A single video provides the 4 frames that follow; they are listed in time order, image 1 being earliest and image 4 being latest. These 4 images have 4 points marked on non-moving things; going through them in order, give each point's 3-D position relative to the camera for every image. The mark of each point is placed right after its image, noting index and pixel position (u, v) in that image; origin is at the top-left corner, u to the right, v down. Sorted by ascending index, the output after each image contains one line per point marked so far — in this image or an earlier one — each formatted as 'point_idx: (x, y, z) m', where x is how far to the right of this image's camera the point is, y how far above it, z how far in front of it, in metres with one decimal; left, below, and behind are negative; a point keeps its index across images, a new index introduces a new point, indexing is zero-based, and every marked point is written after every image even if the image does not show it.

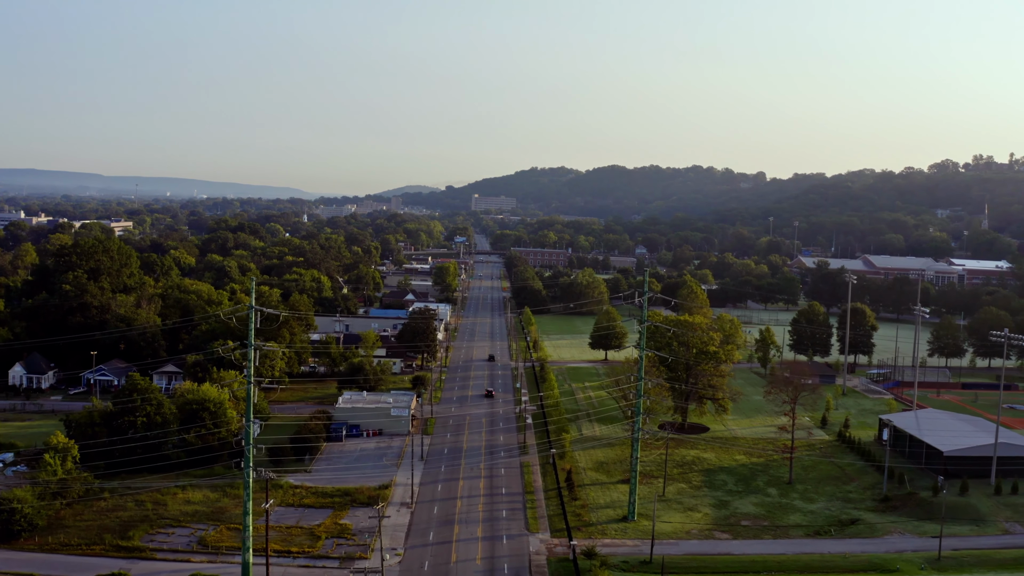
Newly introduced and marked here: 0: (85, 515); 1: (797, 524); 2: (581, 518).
0: (-10.9, -5.8, +19.0) m
1: (+7.6, -6.3, +19.8) m
2: (+1.8, -6.0, +19.3) m
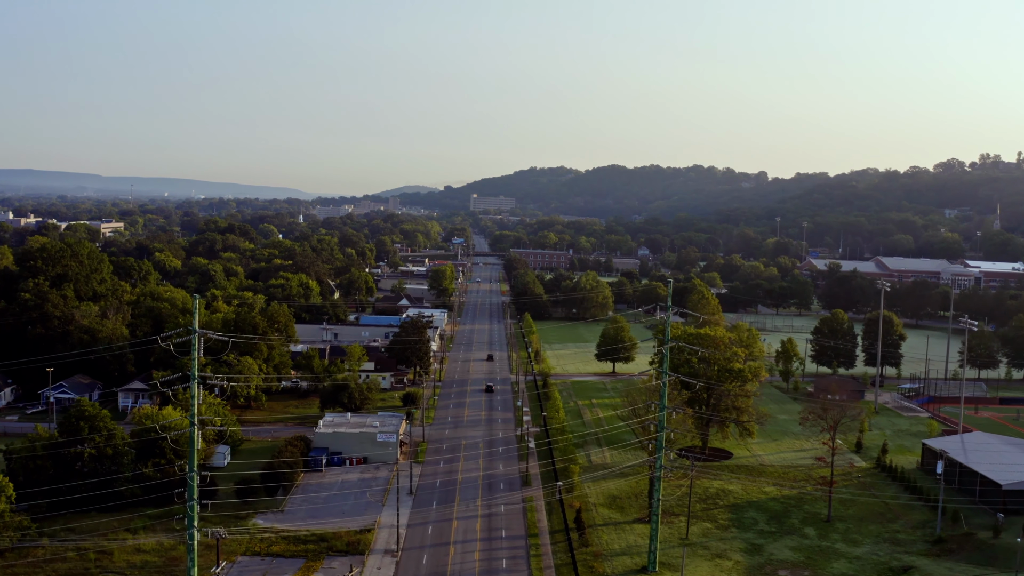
0: (-10.9, -6.1, +16.3) m
1: (+7.6, -6.6, +17.1) m
2: (+1.8, -6.3, +16.6) m
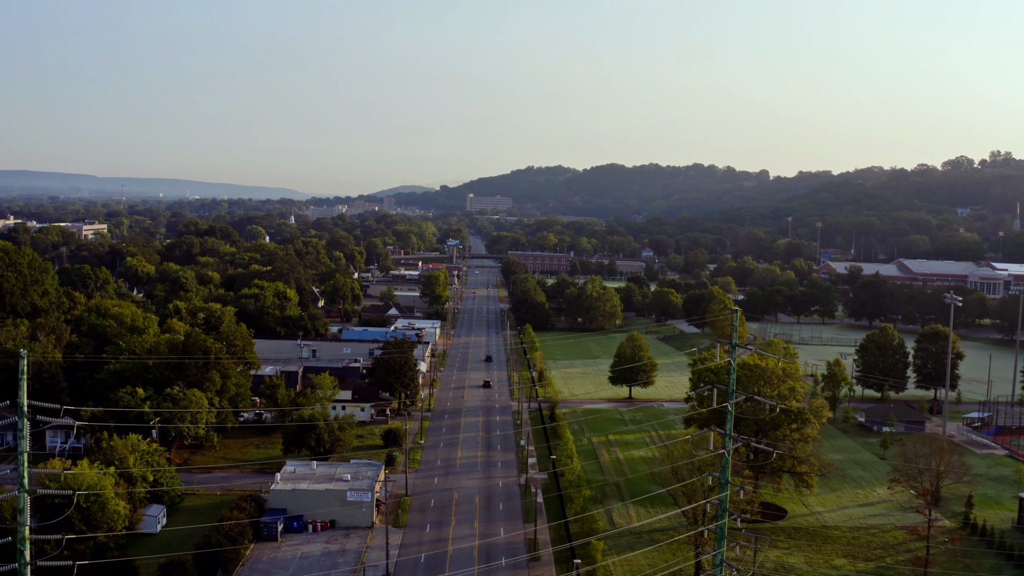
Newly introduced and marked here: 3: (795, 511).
0: (-10.8, -6.7, +11.8) m
1: (+7.7, -7.1, +12.7) m
2: (+1.9, -6.8, +12.1) m
3: (+7.3, -5.7, +19.1) m
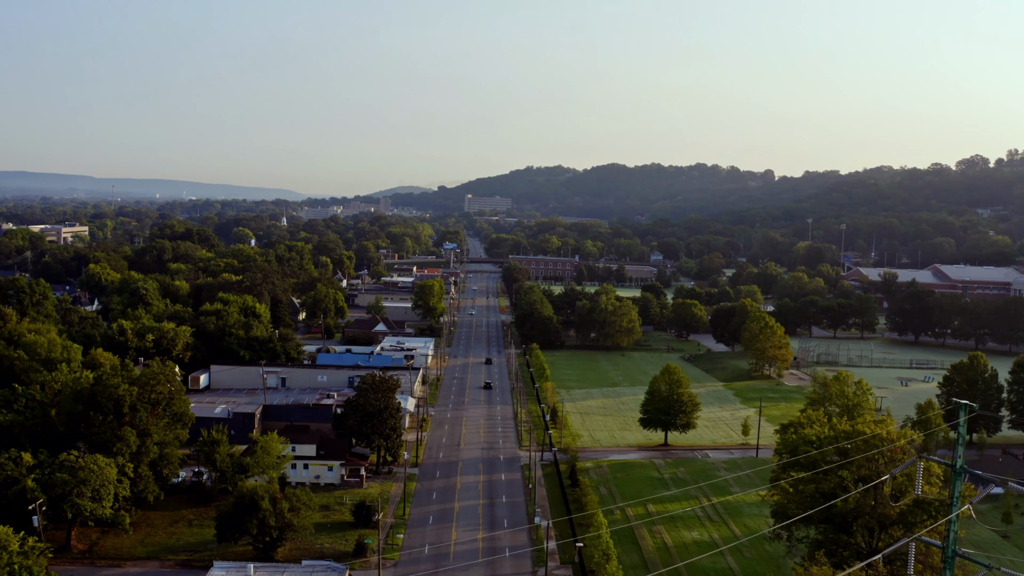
0: (-10.5, -7.3, +6.2) m
1: (+8.0, -7.7, +7.2) m
2: (+2.2, -7.4, +6.6) m
3: (+7.5, -6.4, +13.7) m
